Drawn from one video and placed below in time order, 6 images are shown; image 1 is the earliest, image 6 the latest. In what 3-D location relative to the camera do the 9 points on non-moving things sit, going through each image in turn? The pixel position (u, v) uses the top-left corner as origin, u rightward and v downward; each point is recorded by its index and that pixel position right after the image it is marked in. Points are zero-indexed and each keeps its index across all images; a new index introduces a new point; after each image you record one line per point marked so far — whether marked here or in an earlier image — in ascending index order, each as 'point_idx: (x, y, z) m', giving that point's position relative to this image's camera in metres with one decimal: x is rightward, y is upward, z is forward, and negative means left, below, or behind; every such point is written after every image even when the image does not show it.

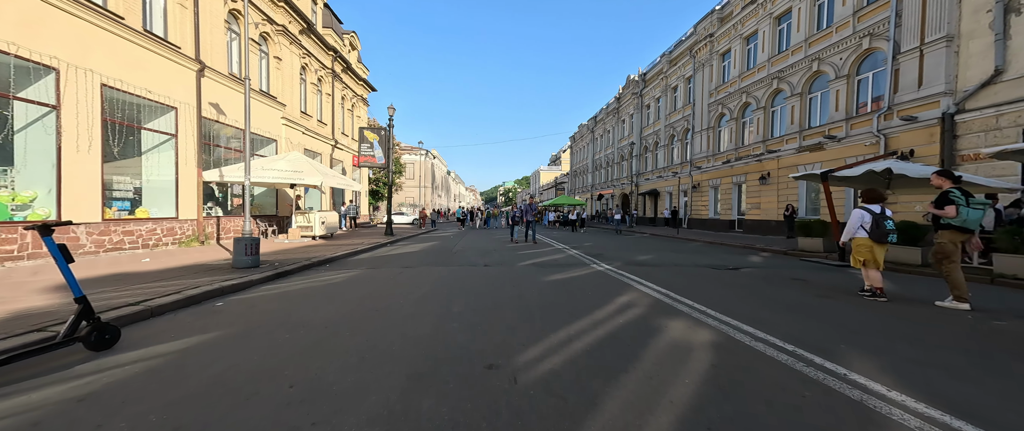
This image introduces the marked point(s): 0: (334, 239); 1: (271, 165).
0: (-8.3, -1.1, +15.0) m
1: (-9.1, +1.9, +12.3) m
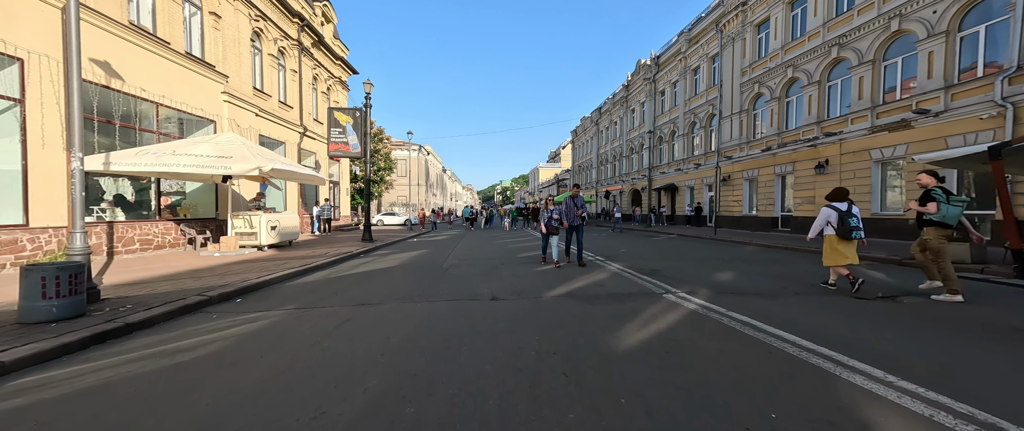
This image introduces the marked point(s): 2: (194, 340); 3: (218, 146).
0: (-7.9, -1.2, +11.5) m
1: (-8.8, +1.8, +8.7) m
2: (-3.9, -1.5, +3.9) m
3: (-8.3, +2.0, +9.1) m
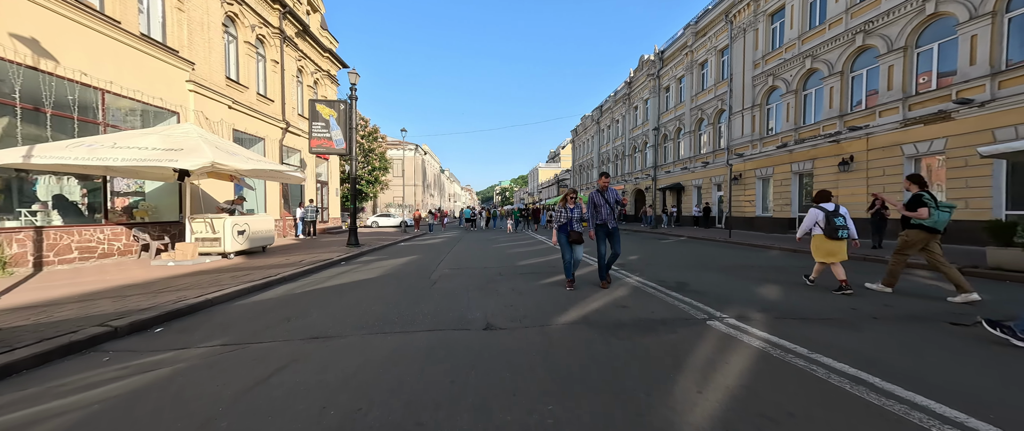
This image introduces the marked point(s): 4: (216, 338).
0: (-7.9, -1.3, +10.2) m
1: (-8.8, +1.7, +7.5) m
2: (-3.9, -1.6, +2.6) m
3: (-8.4, +1.9, +7.9) m
4: (-3.7, -1.5, +4.0) m
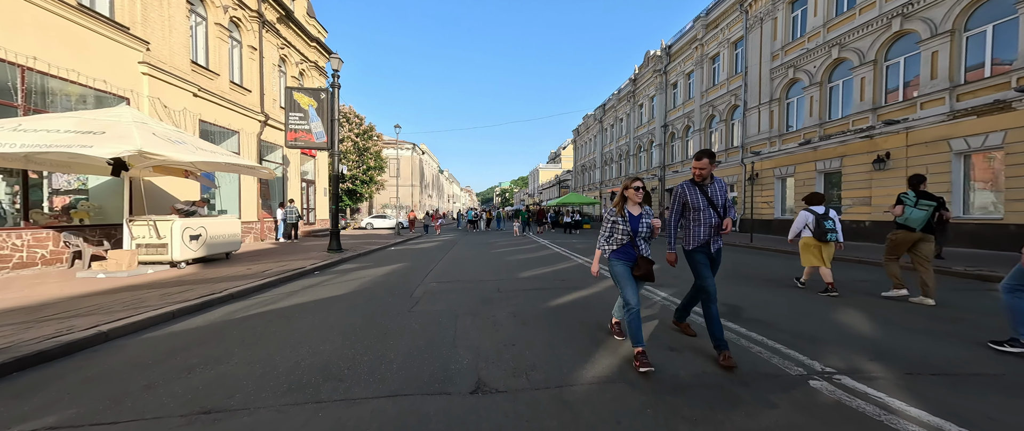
0: (-7.9, -1.4, +8.7) m
1: (-8.8, +1.7, +6.0) m
2: (-3.8, -1.6, +1.2) m
3: (-8.3, +1.9, +6.4) m
4: (-3.7, -1.6, +2.6) m
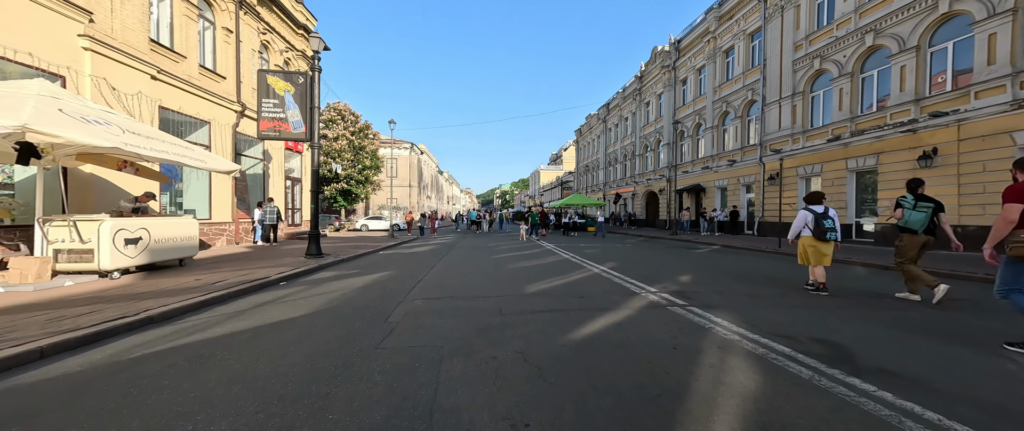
0: (-7.8, -1.3, +7.3) m
1: (-8.7, +1.7, +4.6) m
2: (-3.8, -1.6, -0.3) m
3: (-8.2, +1.9, +5.0) m
4: (-3.6, -1.5, +1.1) m
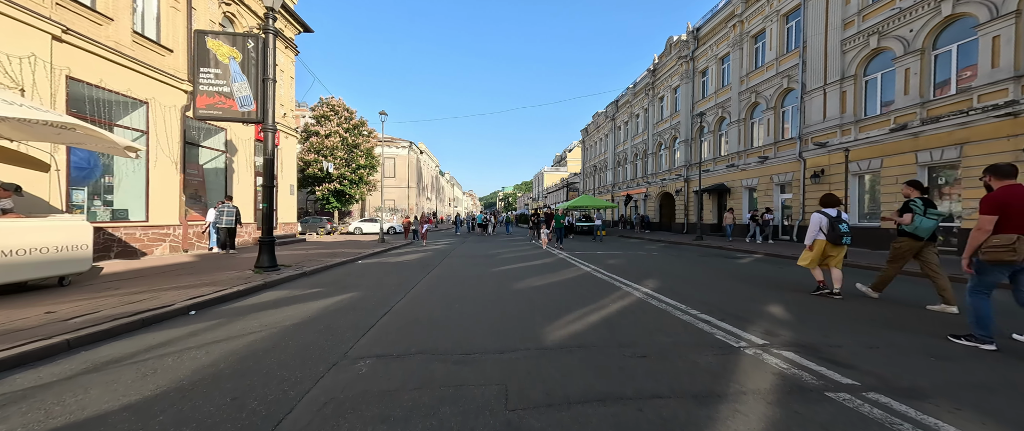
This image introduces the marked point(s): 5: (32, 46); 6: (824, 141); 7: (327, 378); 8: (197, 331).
0: (-7.7, -1.3, +5.0) m
1: (-8.6, +1.8, +2.3) m
2: (-3.7, -1.5, -2.6) m
3: (-8.1, +1.9, +2.7) m
4: (-3.5, -1.5, -1.2) m
5: (-10.9, +3.9, +7.4) m
6: (+15.8, +3.8, +16.3) m
7: (-1.7, -1.5, +3.0) m
8: (-4.4, -1.6, +4.4) m
